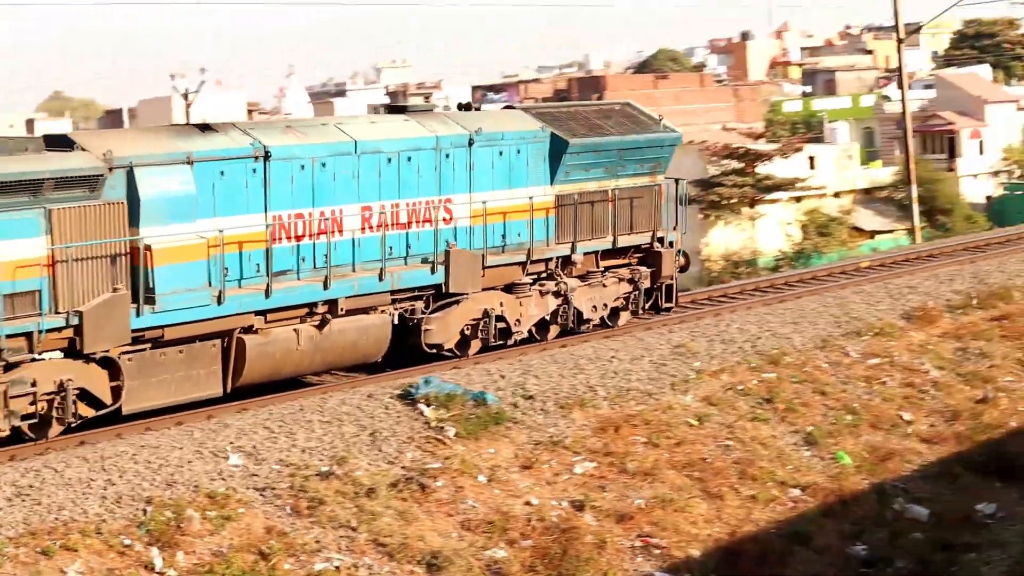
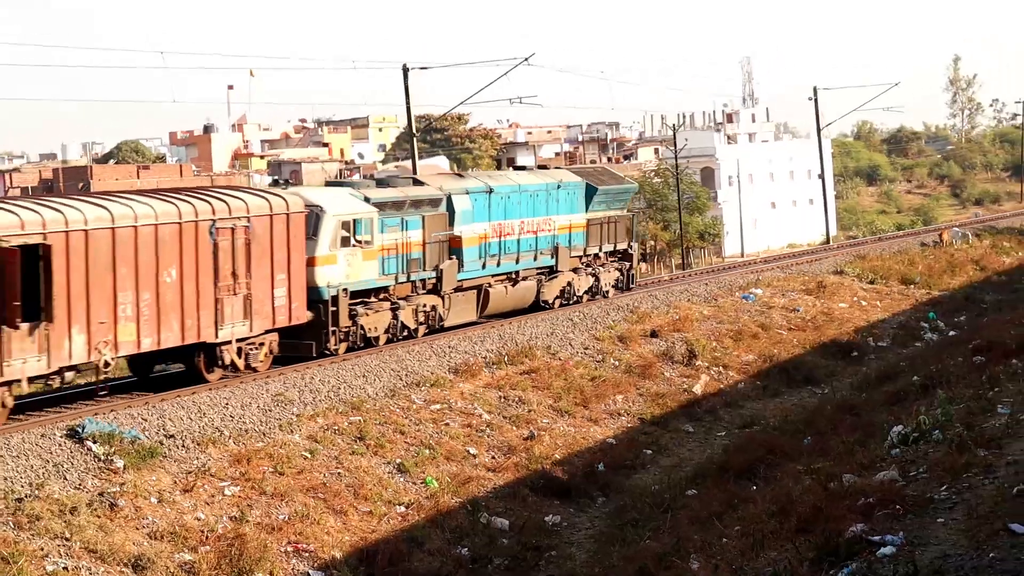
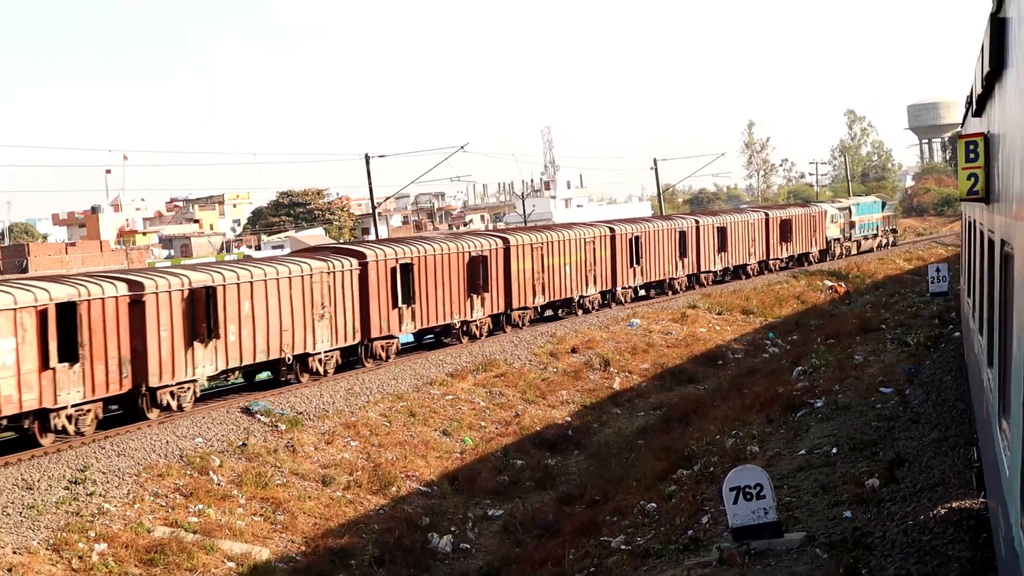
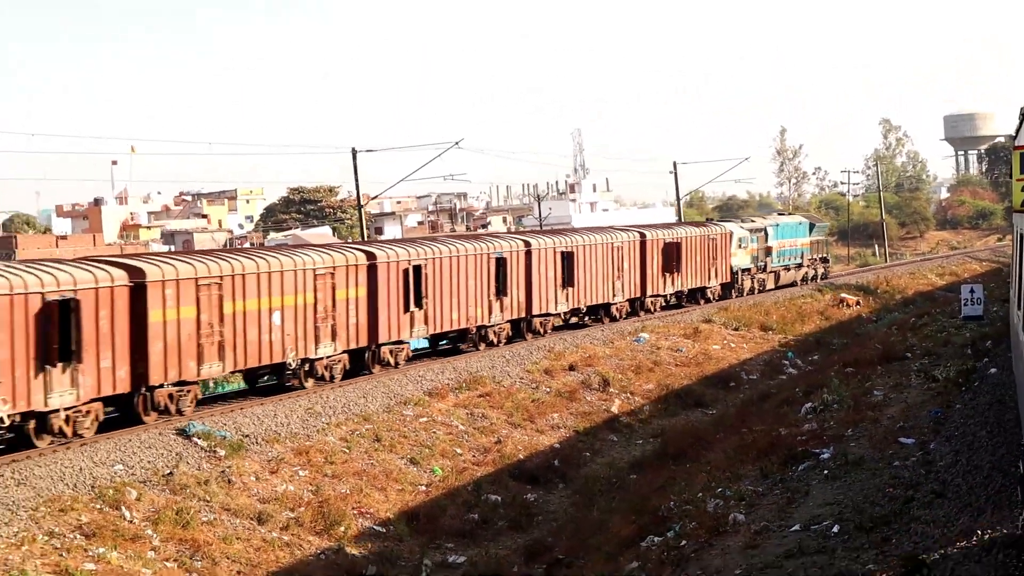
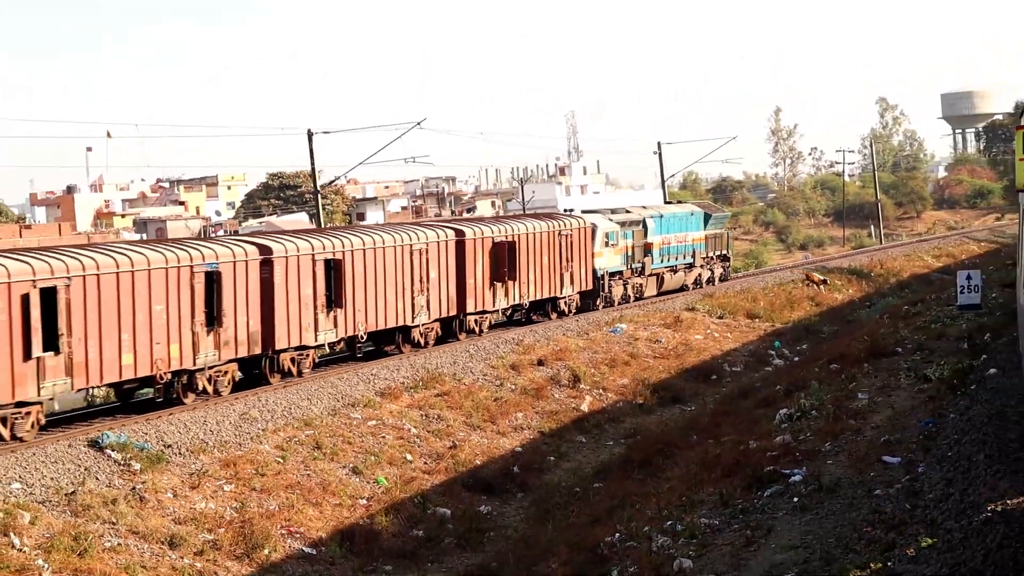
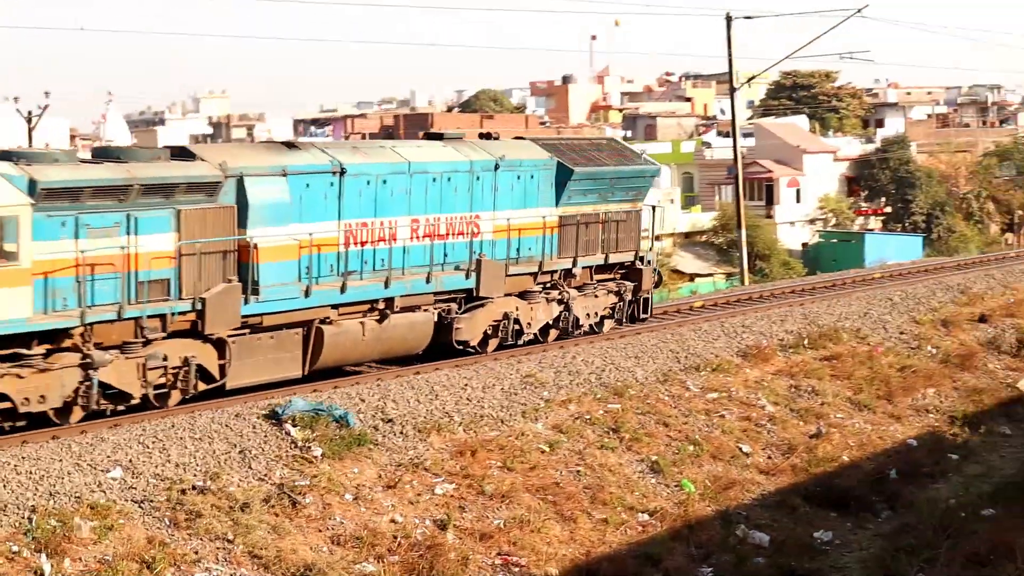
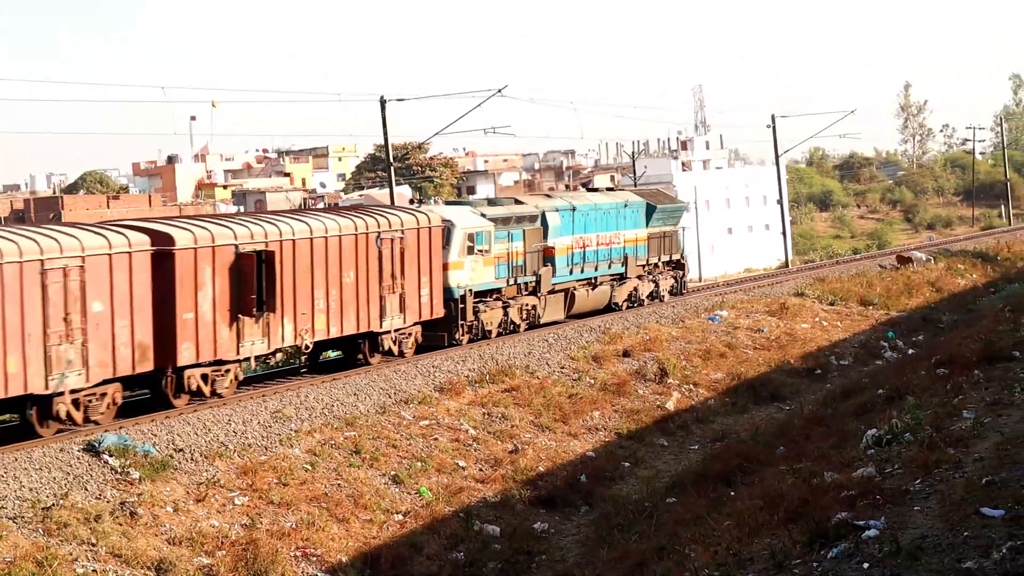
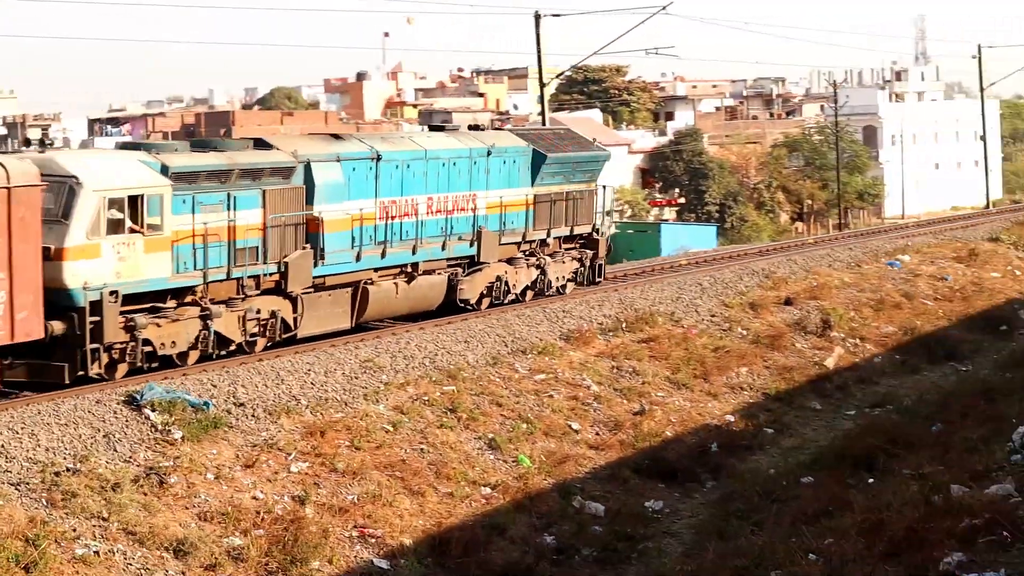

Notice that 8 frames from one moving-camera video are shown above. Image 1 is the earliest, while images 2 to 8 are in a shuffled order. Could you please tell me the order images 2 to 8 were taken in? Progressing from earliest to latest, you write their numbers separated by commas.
6, 8, 2, 7, 5, 4, 3
